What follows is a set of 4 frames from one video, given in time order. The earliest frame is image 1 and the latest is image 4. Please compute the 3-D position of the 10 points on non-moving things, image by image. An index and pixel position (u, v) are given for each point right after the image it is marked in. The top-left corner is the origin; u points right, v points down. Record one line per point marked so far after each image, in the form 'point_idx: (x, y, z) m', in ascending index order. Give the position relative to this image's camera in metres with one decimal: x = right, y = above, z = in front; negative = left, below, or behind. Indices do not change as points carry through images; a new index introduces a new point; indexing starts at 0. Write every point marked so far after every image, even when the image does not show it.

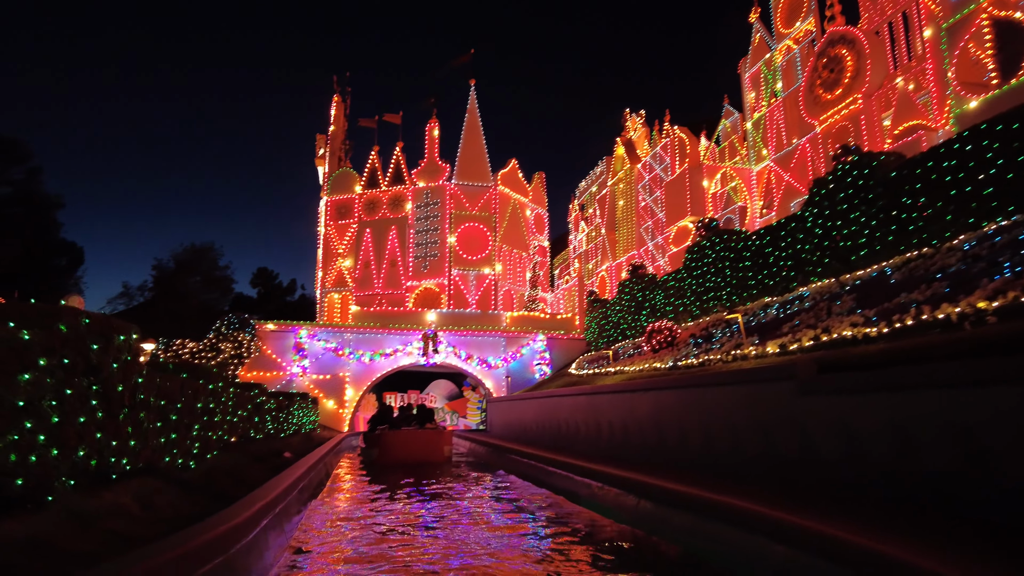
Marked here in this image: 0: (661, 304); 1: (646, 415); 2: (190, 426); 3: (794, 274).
0: (+4.0, -0.4, +17.2) m
1: (+1.9, -1.8, +9.4) m
2: (-3.3, -1.4, +6.7) m
3: (+5.0, +0.3, +11.7) m
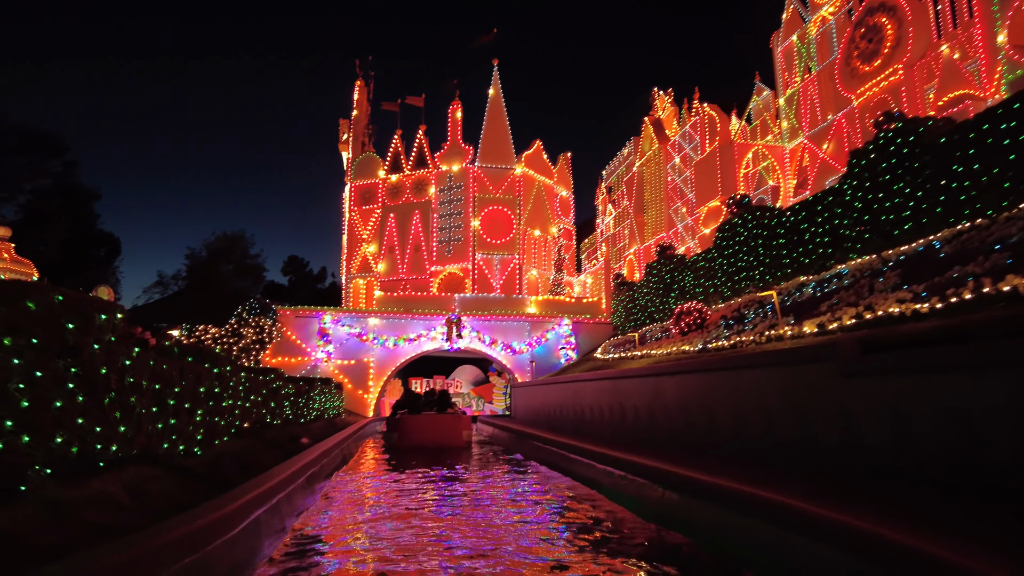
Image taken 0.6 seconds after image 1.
0: (+4.6, +0.1, +16.6) m
1: (+2.2, -1.5, +8.9) m
2: (-3.2, -1.2, +6.5) m
3: (+5.4, +0.6, +11.0) m
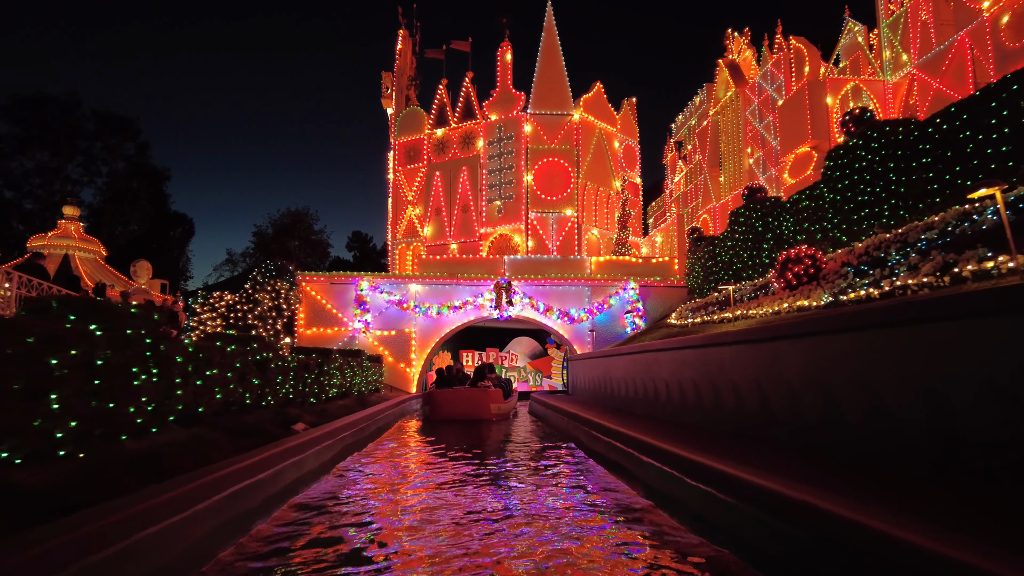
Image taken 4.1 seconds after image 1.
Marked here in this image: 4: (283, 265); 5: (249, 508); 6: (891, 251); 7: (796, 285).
0: (+5.7, +1.1, +13.4) m
1: (+2.6, -0.8, +6.1) m
2: (-3.0, -0.7, +4.1) m
3: (+5.9, +1.5, +7.7) m
4: (-6.2, +0.6, +18.0) m
5: (-2.2, -1.9, +5.6) m
6: (+4.7, +0.5, +8.2) m
7: (+4.3, 0.0, +9.9) m
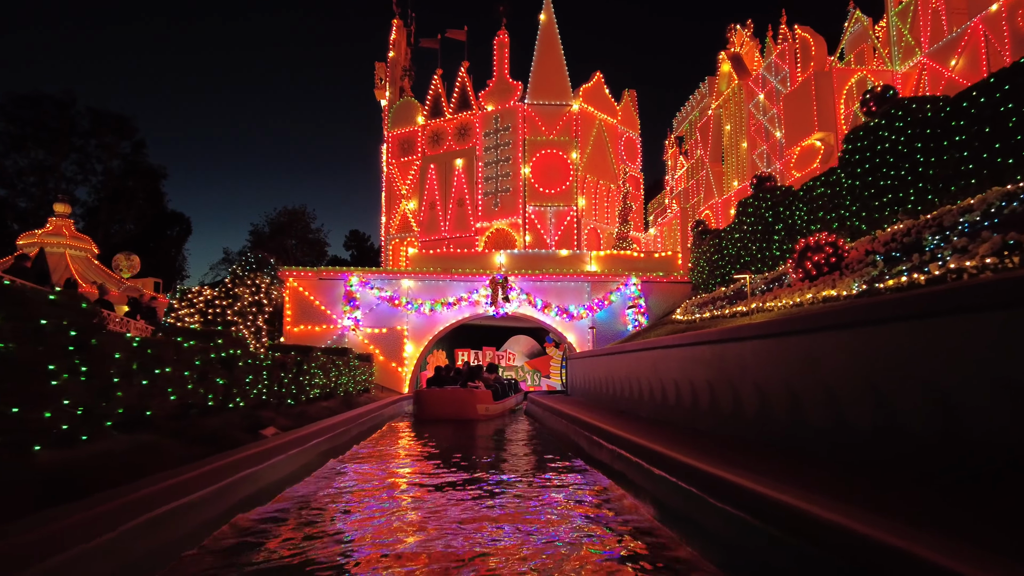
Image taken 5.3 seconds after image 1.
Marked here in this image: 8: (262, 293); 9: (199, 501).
0: (+5.6, +1.3, +12.6) m
1: (+2.5, -0.7, +5.2) m
2: (-3.1, -0.6, +3.3) m
3: (+5.8, +1.6, +6.9) m
4: (-6.3, +0.7, +17.2) m
5: (-2.3, -1.8, +4.7) m
6: (+4.6, +0.6, +7.4) m
7: (+4.2, +0.2, +9.1) m
8: (-6.2, -0.2, +16.7) m
9: (-2.4, -1.7, +5.1) m
